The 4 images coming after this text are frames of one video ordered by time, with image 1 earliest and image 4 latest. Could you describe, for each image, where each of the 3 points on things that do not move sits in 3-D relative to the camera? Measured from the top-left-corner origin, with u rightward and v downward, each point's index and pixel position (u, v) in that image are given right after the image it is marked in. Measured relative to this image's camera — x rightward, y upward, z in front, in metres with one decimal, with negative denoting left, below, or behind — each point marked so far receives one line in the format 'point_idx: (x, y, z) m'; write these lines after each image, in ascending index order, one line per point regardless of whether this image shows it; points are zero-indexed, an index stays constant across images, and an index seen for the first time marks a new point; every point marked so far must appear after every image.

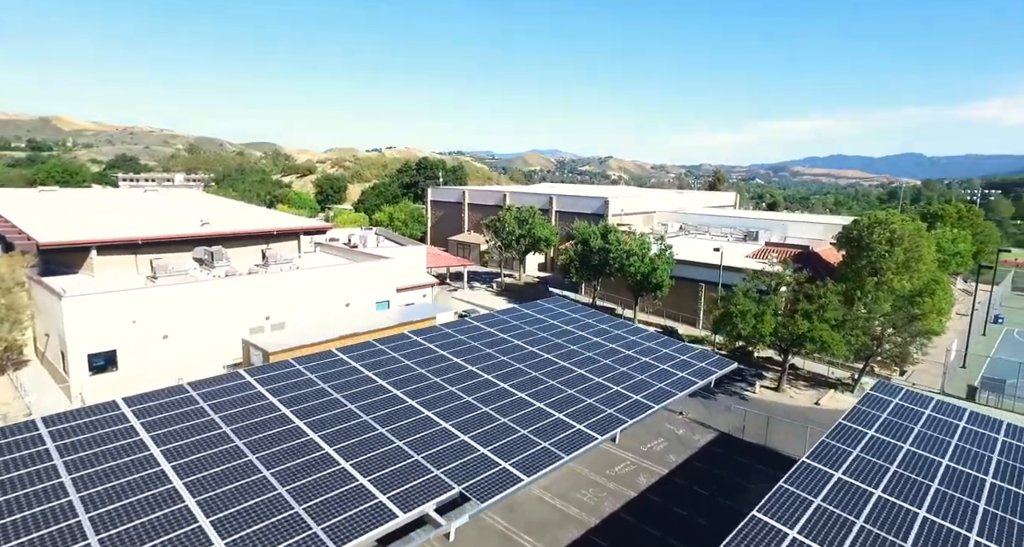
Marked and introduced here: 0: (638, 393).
0: (+3.7, -3.5, +16.8) m
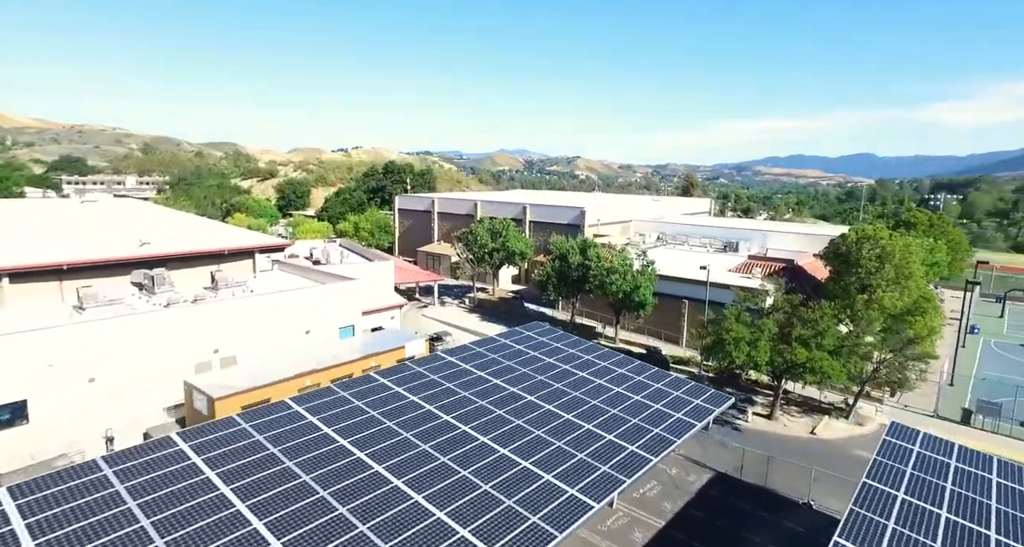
0: (+3.2, -4.4, +15.0) m
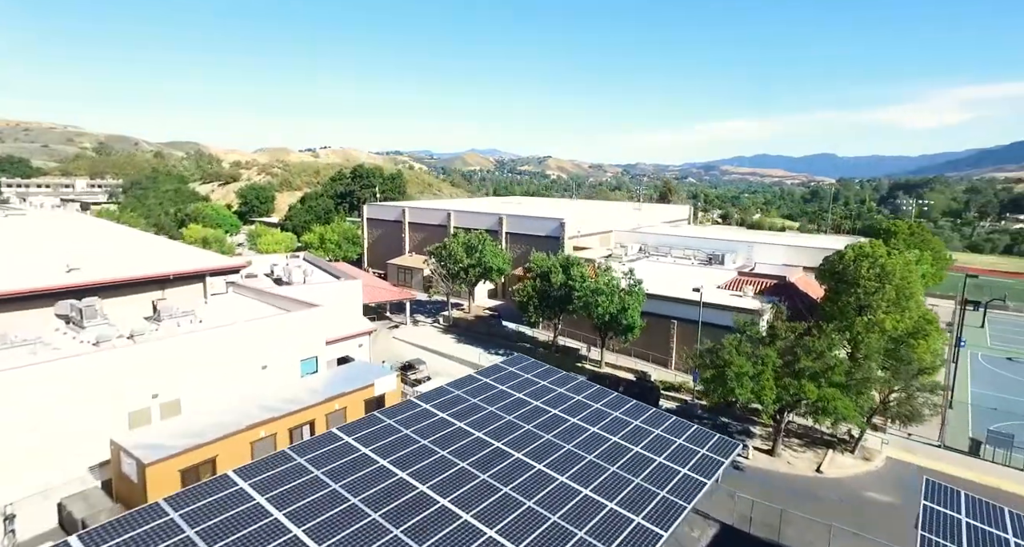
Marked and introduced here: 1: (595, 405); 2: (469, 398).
0: (+2.9, -5.4, +13.0) m
1: (+2.6, -4.1, +18.0) m
2: (-1.3, -3.8, +17.7) m
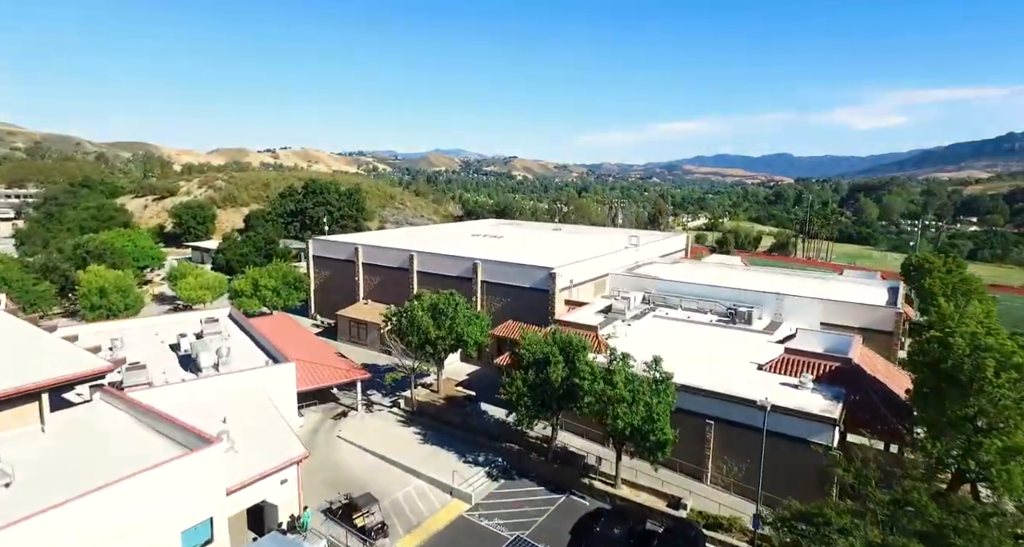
0: (+3.3, -8.7, +5.5) m
1: (+2.7, -7.4, +10.5) m
2: (-1.2, -7.2, +9.9) m
